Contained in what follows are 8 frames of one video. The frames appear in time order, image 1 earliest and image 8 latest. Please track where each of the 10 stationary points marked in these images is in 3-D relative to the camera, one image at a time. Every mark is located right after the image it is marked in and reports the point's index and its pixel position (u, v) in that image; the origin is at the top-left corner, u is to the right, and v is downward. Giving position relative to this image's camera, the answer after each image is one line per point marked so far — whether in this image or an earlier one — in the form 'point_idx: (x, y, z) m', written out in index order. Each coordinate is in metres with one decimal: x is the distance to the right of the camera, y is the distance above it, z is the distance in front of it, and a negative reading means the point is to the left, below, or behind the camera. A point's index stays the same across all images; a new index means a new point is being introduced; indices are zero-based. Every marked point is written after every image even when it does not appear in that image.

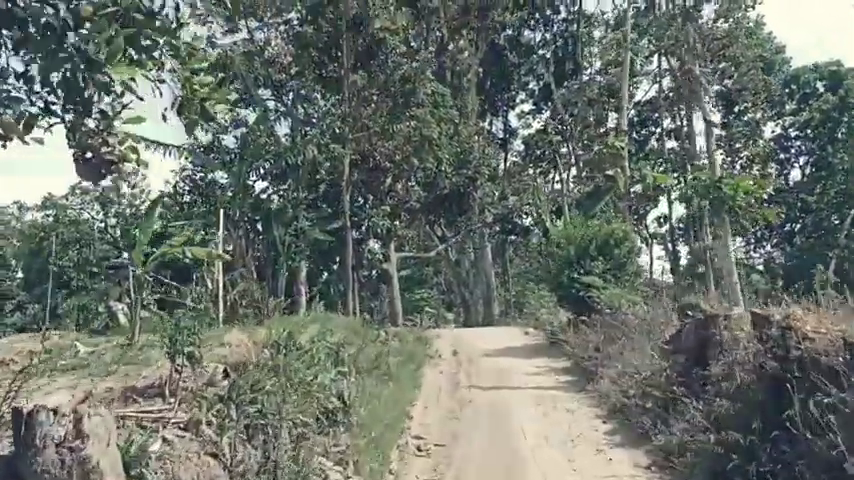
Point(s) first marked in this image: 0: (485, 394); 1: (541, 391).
0: (+0.8, -2.3, +11.1) m
1: (+1.6, -2.2, +11.1) m
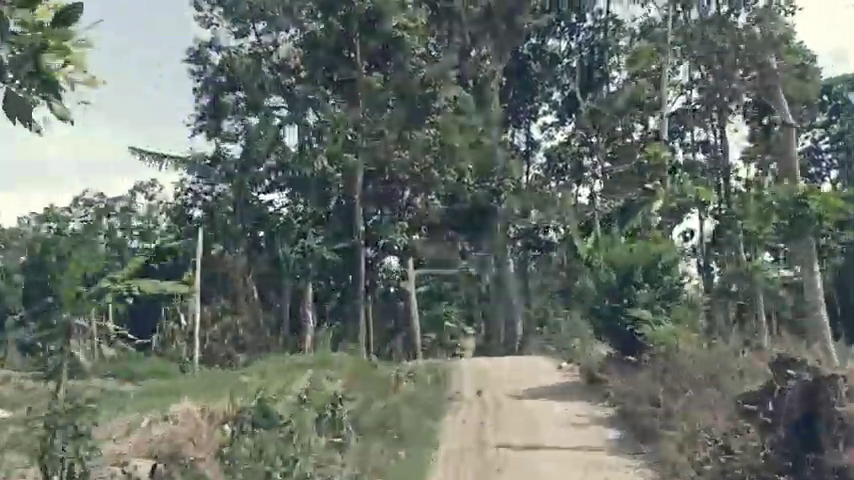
0: (+1.1, -2.6, +9.4) m
1: (+1.9, -2.5, +9.3) m
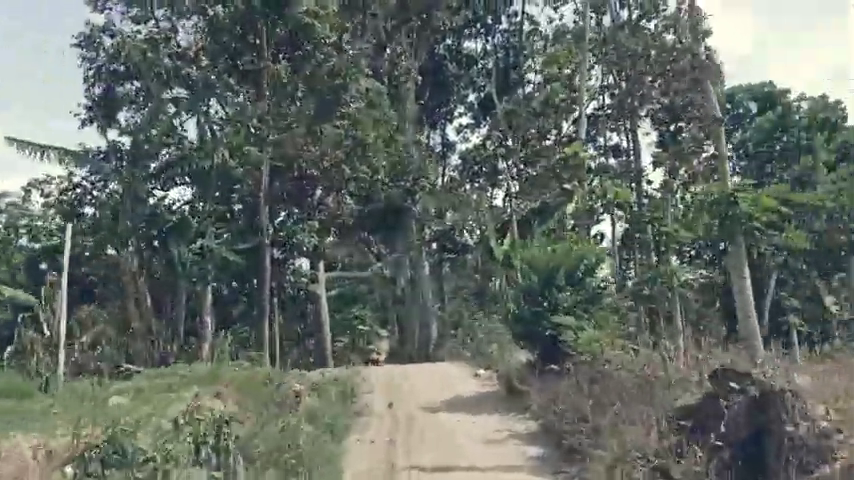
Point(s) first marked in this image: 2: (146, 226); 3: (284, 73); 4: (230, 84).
0: (0.0, -2.6, +8.6) m
1: (+0.8, -2.5, +8.6) m
2: (-6.8, +0.3, +19.0) m
3: (-3.2, +3.8, +17.7) m
4: (-4.6, +3.6, +18.3) m
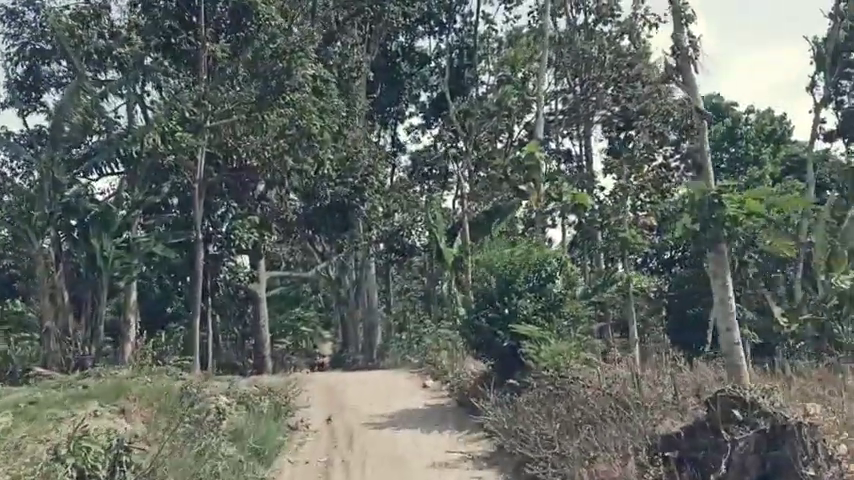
0: (-0.6, -2.5, +7.7) m
1: (+0.2, -2.5, +7.7) m
2: (-8.0, +0.5, +17.6) m
3: (-4.3, +3.9, +16.5) m
4: (-5.7, +3.8, +17.1) m
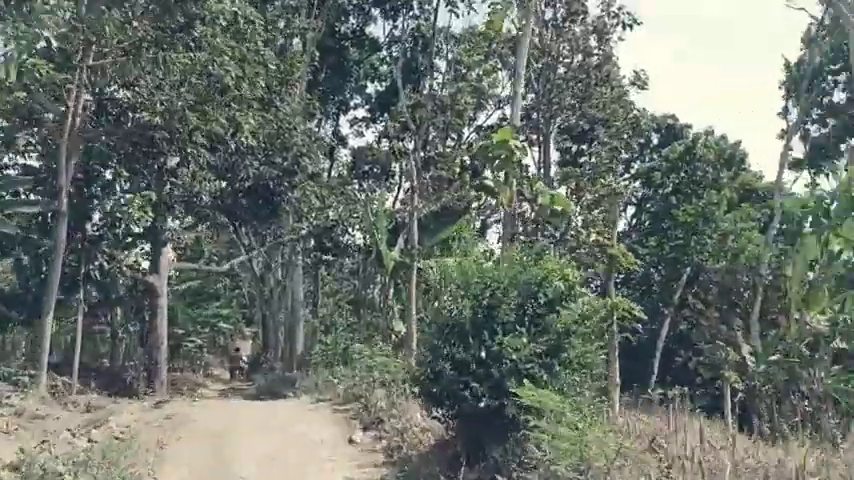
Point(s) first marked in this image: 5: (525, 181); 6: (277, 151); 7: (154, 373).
0: (-1.0, -2.5, +4.4) m
1: (-0.2, -2.5, +4.5) m
2: (-9.0, +1.2, +13.6) m
3: (-5.0, +4.2, +13.0) m
4: (-6.4, +4.2, +13.4) m
5: (+2.0, +1.2, +15.2) m
6: (-3.7, +2.2, +19.0) m
7: (-6.7, -3.2, +19.1) m
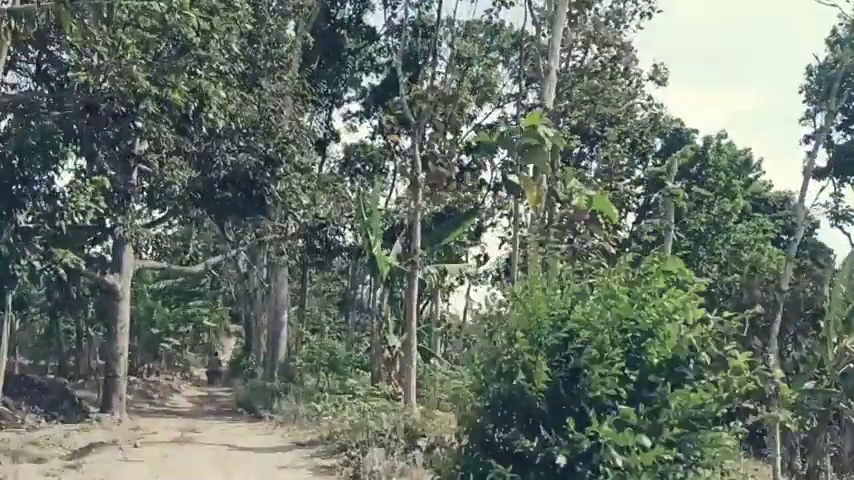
0: (-0.9, -2.5, +2.0) m
1: (-0.1, -2.6, +2.1) m
2: (-8.9, +1.4, +11.1) m
3: (-4.7, +4.3, +10.5) m
4: (-6.2, +4.3, +10.9) m
5: (+2.1, +1.0, +12.9) m
6: (-3.6, +2.2, +16.6) m
7: (-6.7, -3.1, +16.6) m
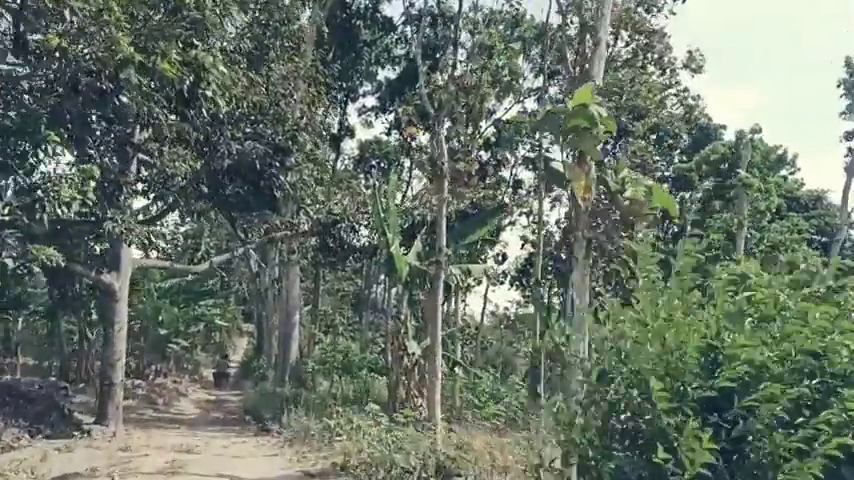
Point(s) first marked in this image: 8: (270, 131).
0: (-0.7, -2.5, +0.6) m
1: (+0.1, -2.5, +0.7) m
2: (-8.5, +1.4, +9.8) m
3: (-4.3, +4.4, +9.1) m
4: (-5.8, +4.4, +9.6) m
5: (+2.5, +1.0, +11.4) m
6: (-3.1, +2.3, +15.2) m
7: (-6.3, -3.0, +15.3) m
8: (-3.1, +2.2, +15.4) m
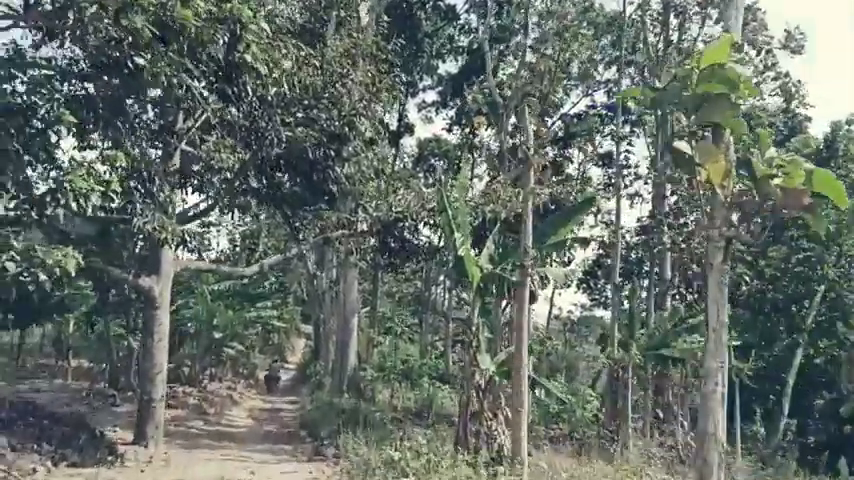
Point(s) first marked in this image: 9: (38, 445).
0: (-0.5, -2.5, -1.3) m
1: (+0.3, -2.5, -1.3) m
2: (-7.6, +1.5, +8.5) m
3: (-3.5, +4.4, +7.5) m
4: (-4.9, +4.4, +8.0) m
5: (+3.5, +1.0, +9.3) m
6: (-1.8, +2.3, +13.5) m
7: (-5.0, -3.0, +13.8) m
8: (-1.8, +2.2, +13.6) m
9: (-5.7, -3.0, +11.5) m
